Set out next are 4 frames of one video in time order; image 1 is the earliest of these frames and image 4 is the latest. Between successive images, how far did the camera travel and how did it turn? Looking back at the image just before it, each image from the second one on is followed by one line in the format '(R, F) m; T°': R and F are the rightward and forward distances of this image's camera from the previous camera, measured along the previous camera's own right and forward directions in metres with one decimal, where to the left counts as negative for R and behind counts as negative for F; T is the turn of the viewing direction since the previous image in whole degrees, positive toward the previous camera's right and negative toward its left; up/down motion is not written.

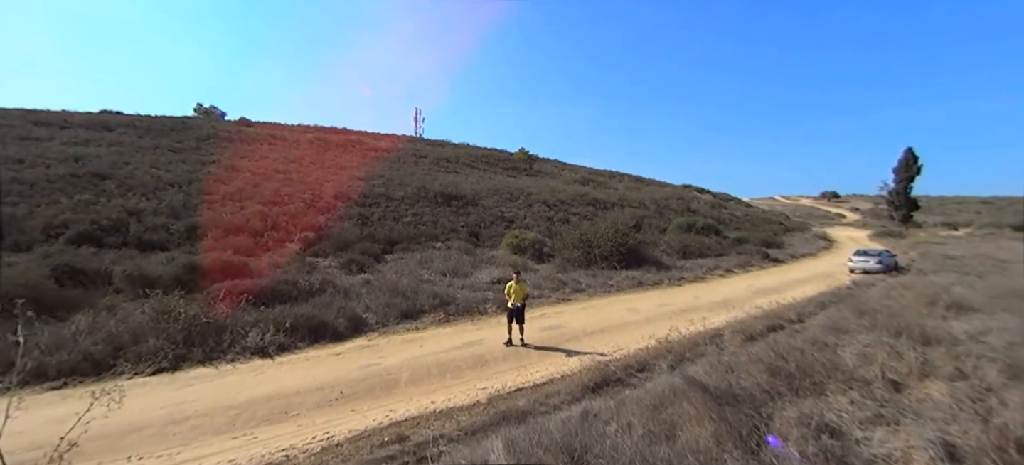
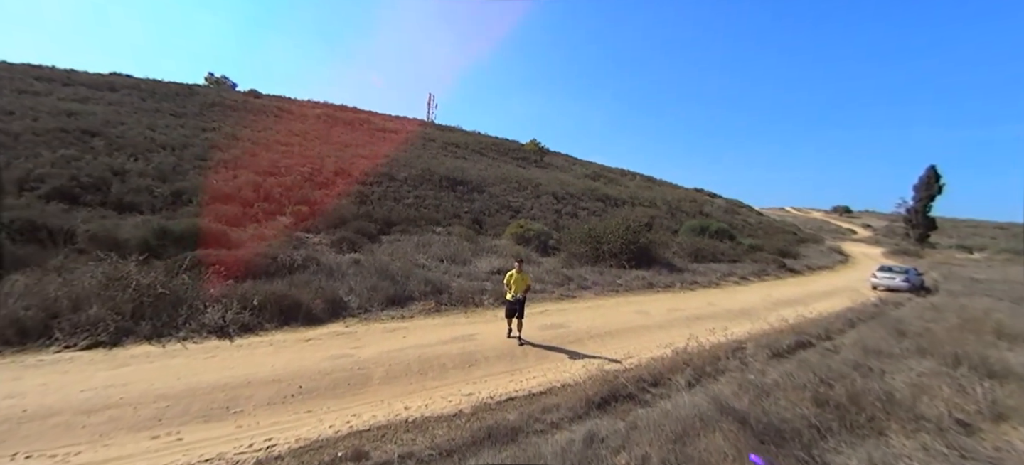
(0.0, +1.2) m; -1°
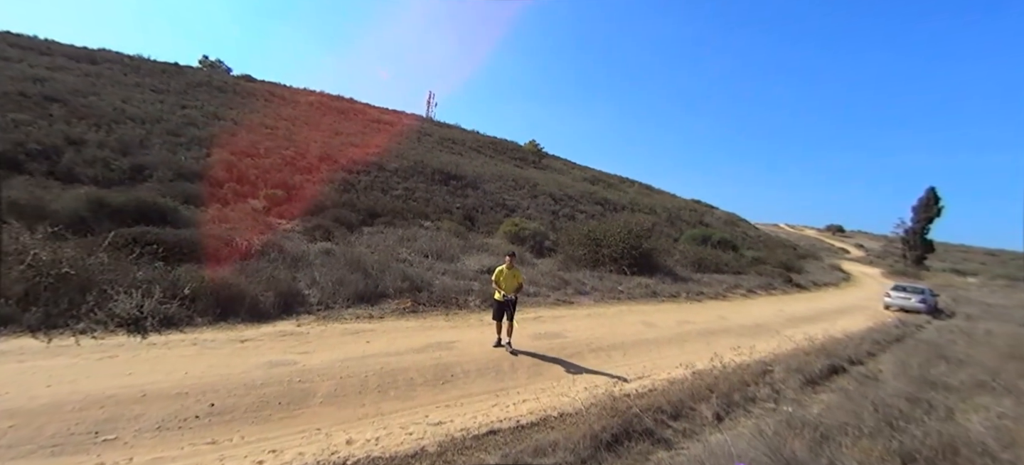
(0.0, +1.5) m; +1°
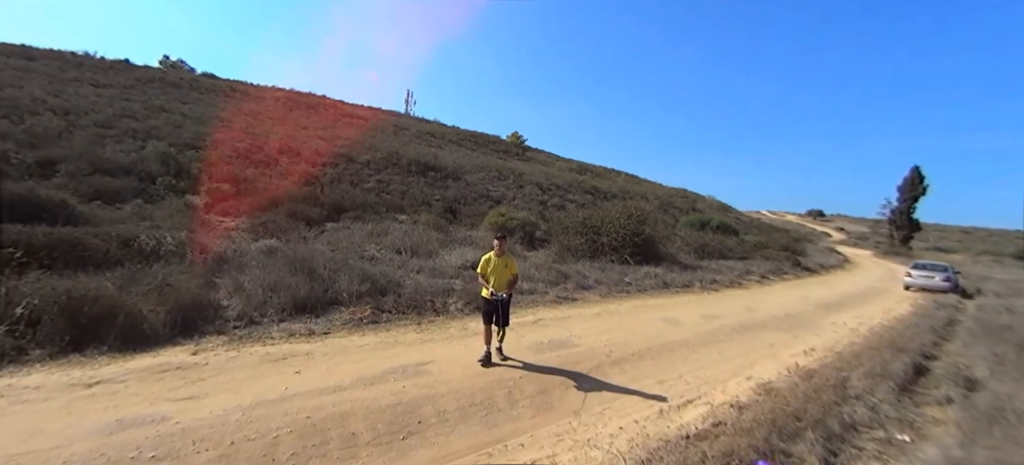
(-0.1, +2.1) m; +2°
